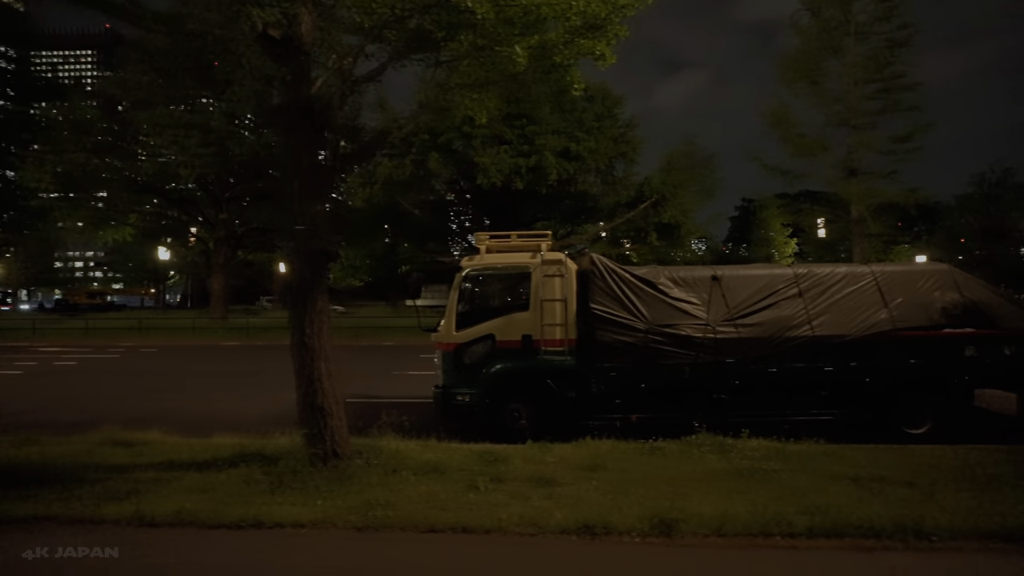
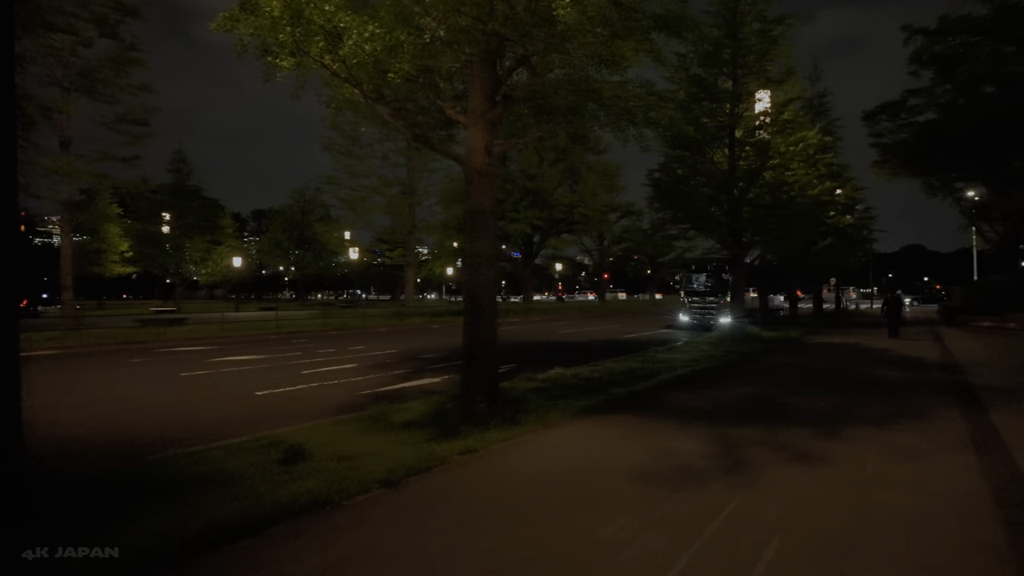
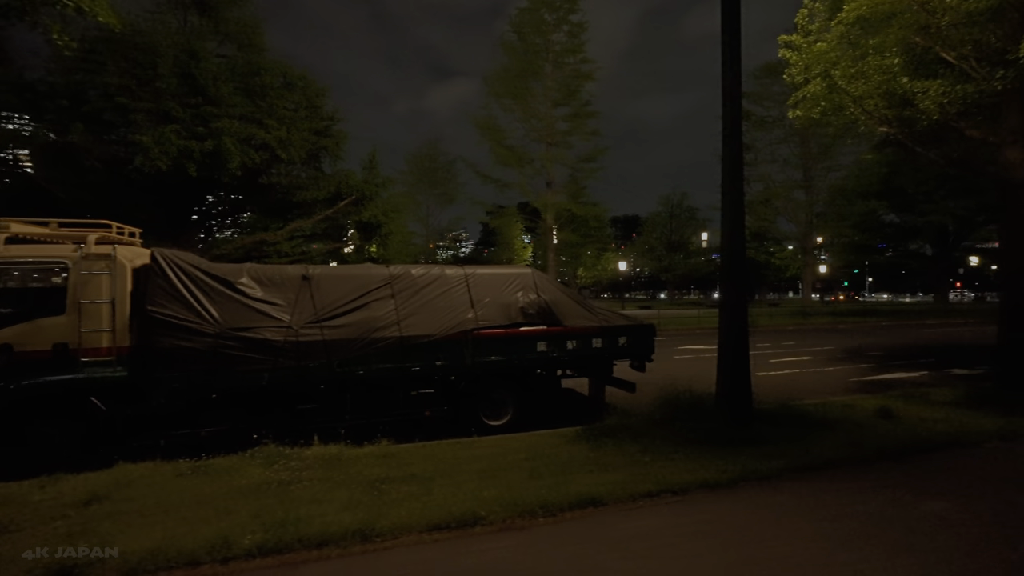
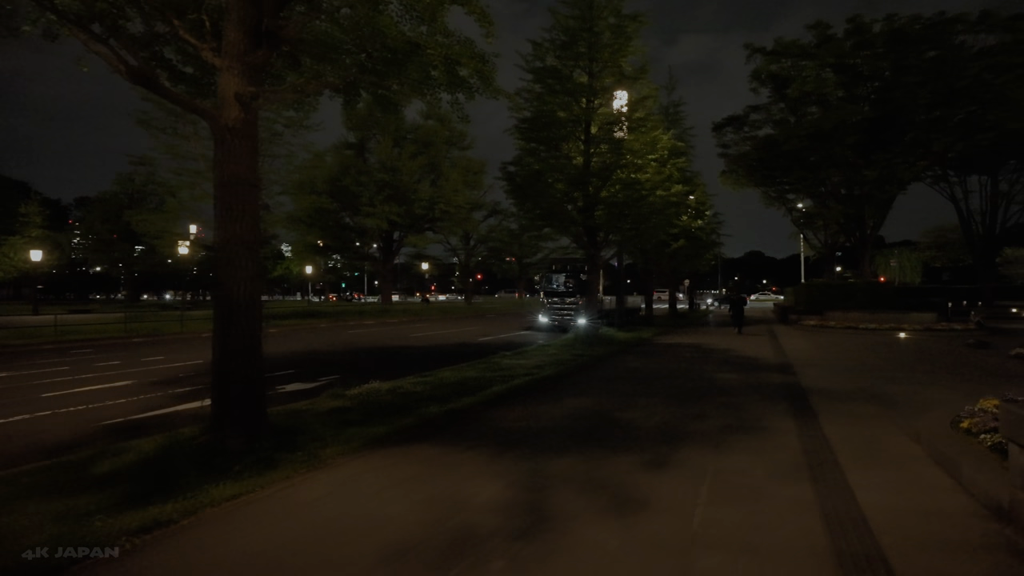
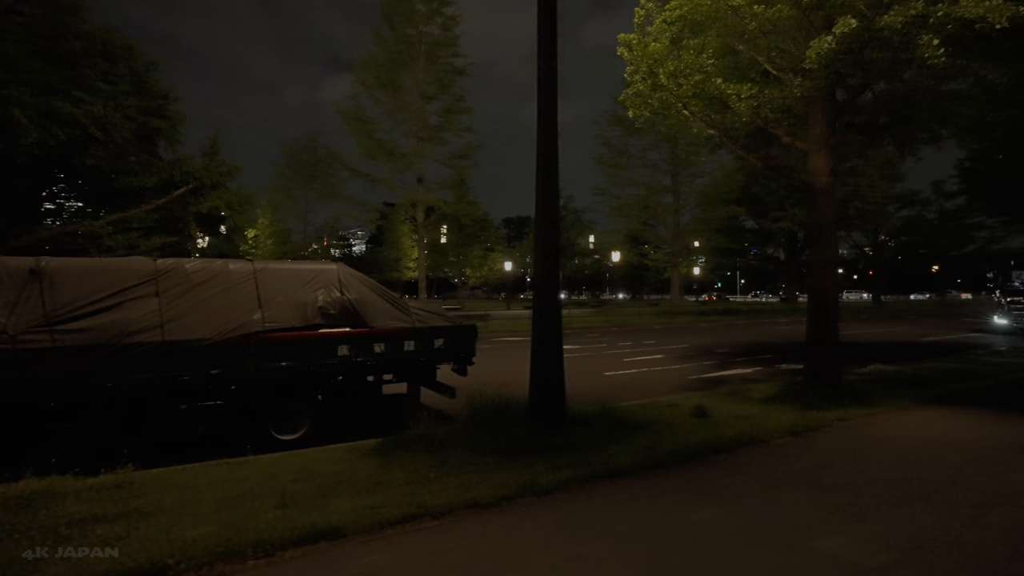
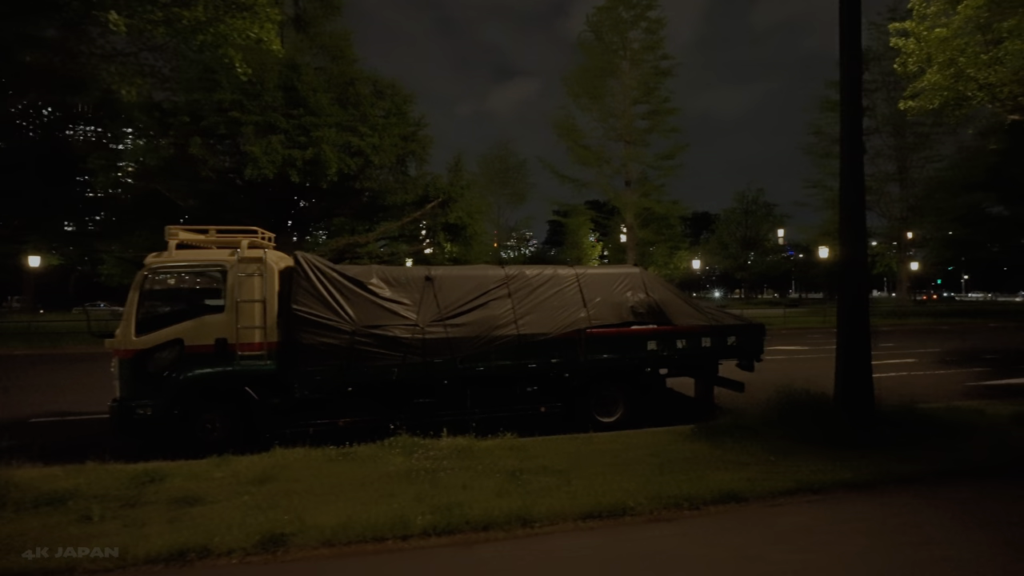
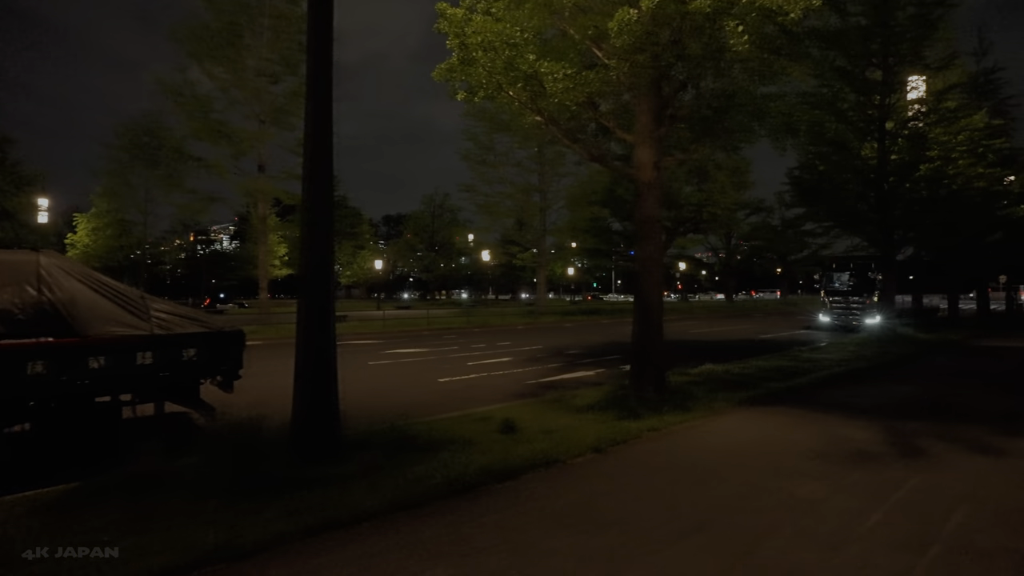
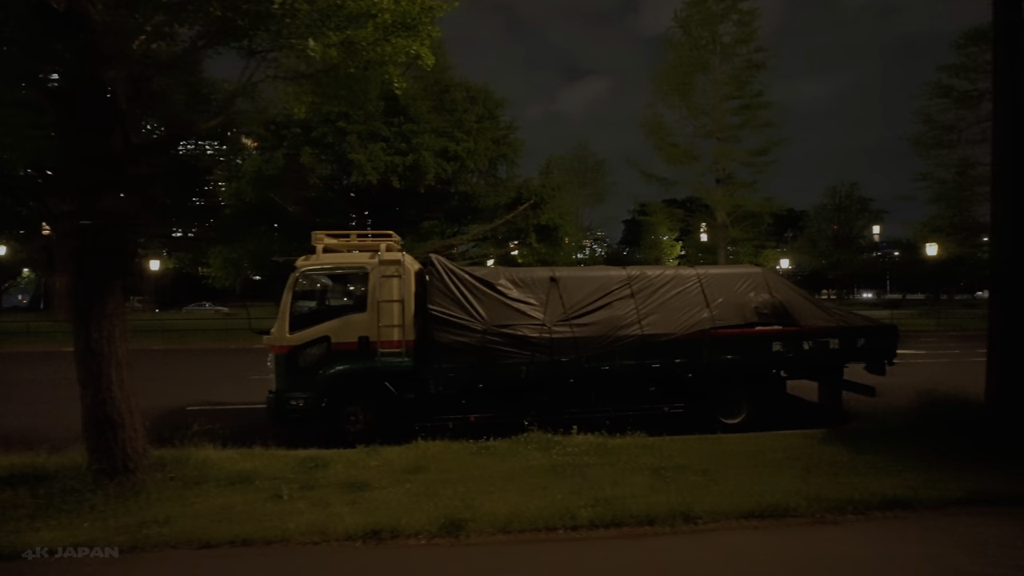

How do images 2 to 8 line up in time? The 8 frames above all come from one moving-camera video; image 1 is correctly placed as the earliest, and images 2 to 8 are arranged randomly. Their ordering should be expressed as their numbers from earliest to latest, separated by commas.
8, 6, 3, 5, 7, 2, 4
